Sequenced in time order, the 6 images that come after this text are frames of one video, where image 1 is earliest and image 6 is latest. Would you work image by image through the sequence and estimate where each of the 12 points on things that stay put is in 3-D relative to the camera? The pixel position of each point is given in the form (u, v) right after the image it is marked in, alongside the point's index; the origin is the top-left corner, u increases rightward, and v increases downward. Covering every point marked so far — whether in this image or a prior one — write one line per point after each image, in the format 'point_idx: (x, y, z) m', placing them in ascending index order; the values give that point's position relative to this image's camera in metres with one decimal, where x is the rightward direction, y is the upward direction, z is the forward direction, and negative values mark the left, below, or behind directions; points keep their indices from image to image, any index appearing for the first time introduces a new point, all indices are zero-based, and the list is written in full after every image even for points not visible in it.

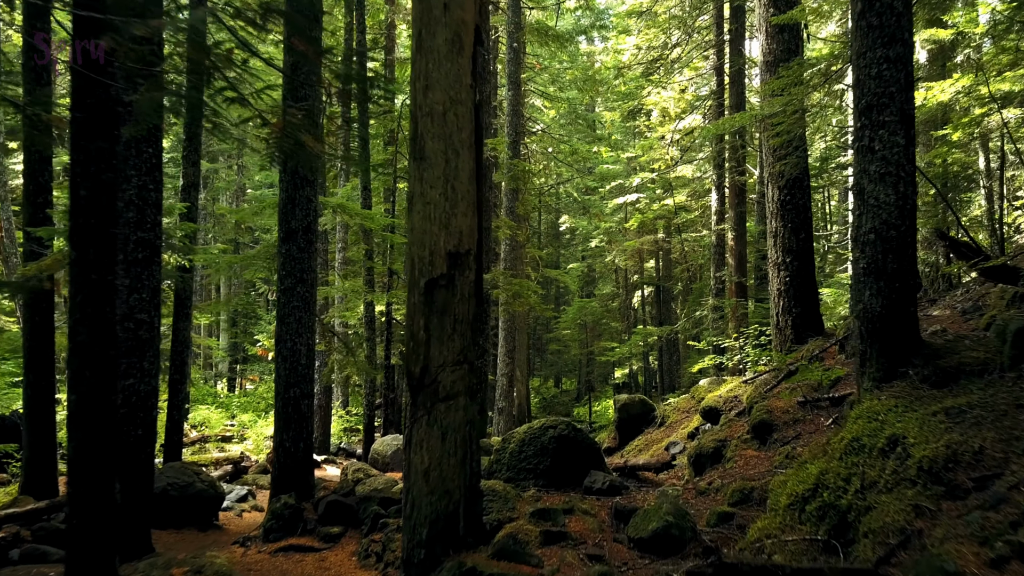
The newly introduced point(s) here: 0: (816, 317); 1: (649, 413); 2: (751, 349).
0: (+4.2, -0.4, +7.6) m
1: (+2.3, -2.1, +9.0) m
2: (+5.6, -1.4, +12.8) m
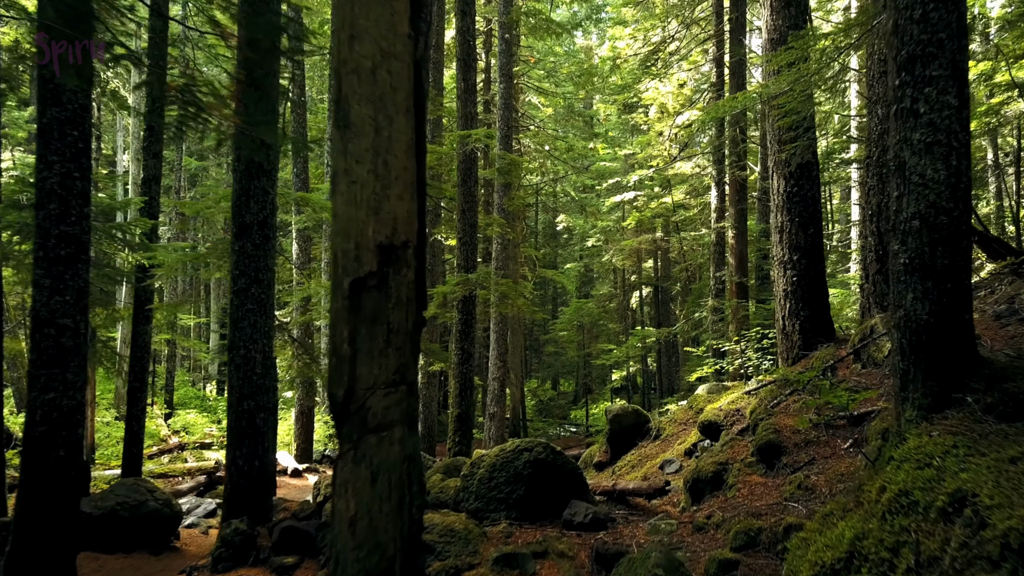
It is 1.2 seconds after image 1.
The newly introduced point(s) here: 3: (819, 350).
0: (+4.0, -0.4, +6.9) m
1: (+2.0, -2.1, +8.3) m
2: (+5.3, -1.4, +12.1) m
3: (+3.8, -0.8, +6.7) m
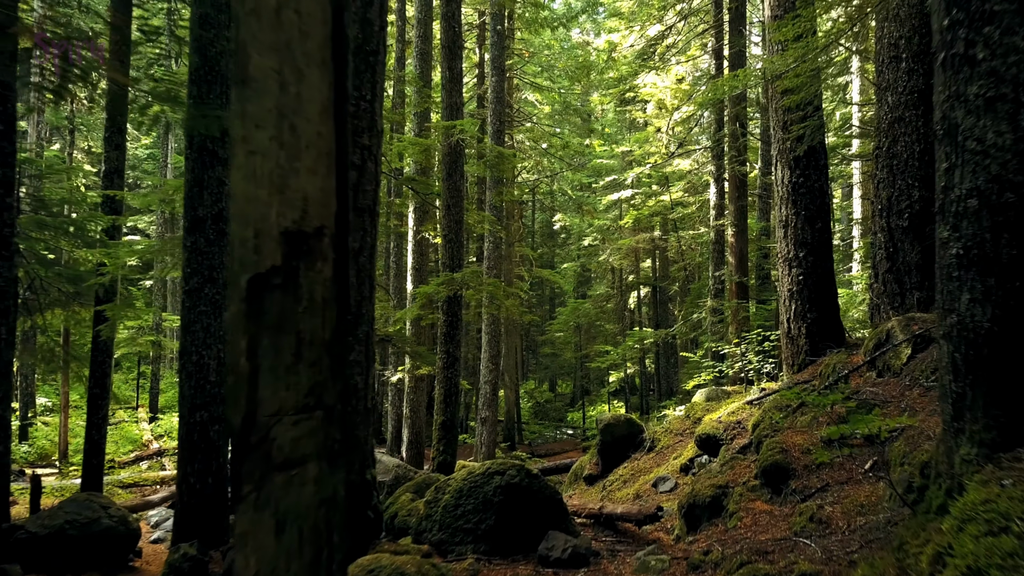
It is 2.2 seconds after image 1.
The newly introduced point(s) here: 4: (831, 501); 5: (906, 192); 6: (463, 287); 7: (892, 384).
0: (+3.7, -0.4, +6.3) m
1: (+1.8, -2.1, +7.7) m
2: (+5.1, -1.4, +11.5) m
3: (+3.5, -0.8, +6.1) m
4: (+2.3, -1.5, +3.9) m
5: (+5.7, +1.4, +7.9) m
6: (-0.9, 0.0, +10.4) m
7: (+3.3, -0.8, +4.7) m
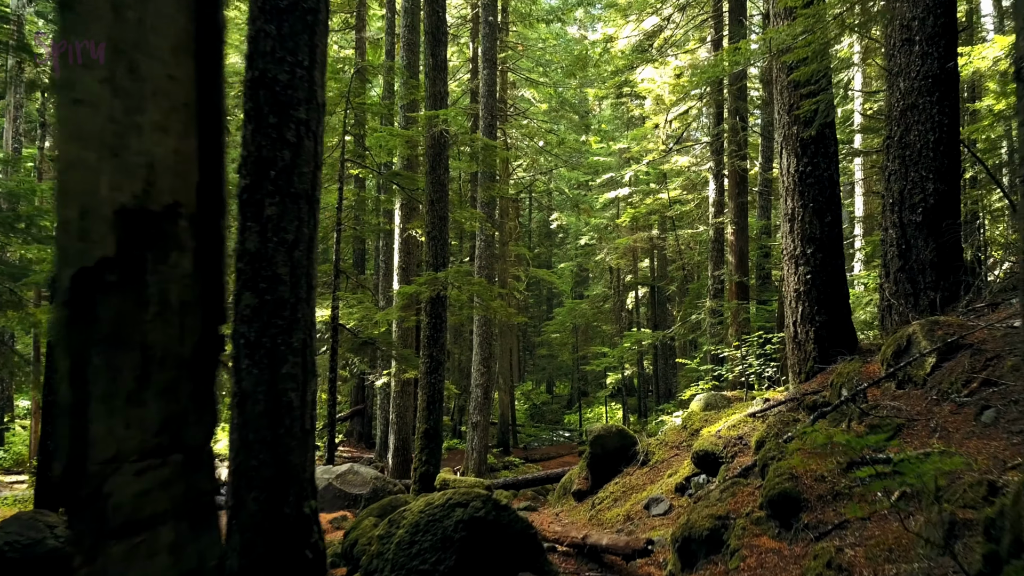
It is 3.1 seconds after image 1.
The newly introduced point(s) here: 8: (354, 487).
0: (+3.5, -0.4, +5.7) m
1: (+1.5, -2.1, +7.1) m
2: (+4.9, -1.4, +10.9) m
3: (+3.3, -0.8, +5.5) m
4: (+2.1, -1.5, +3.4) m
5: (+5.5, +1.4, +7.3) m
6: (-1.2, 0.0, +9.8) m
7: (+3.1, -0.8, +4.1) m
8: (-2.6, -3.2, +8.8) m
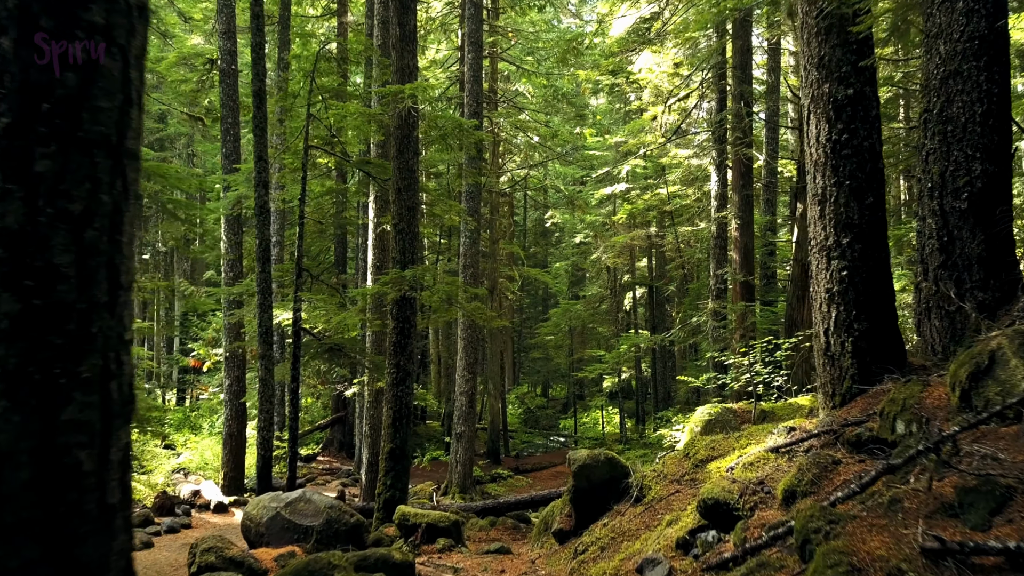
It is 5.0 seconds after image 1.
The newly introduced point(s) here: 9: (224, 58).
0: (+3.2, -0.4, +4.6) m
1: (+1.2, -2.1, +6.0) m
2: (+4.5, -1.4, +9.8) m
3: (+3.0, -0.8, +4.4) m
4: (+1.8, -1.5, +2.2) m
5: (+5.2, +1.4, +6.2) m
6: (-1.5, 0.0, +8.7) m
7: (+2.7, -0.8, +3.0) m
8: (-2.9, -3.2, +7.6) m
9: (-6.9, +5.5, +13.1) m
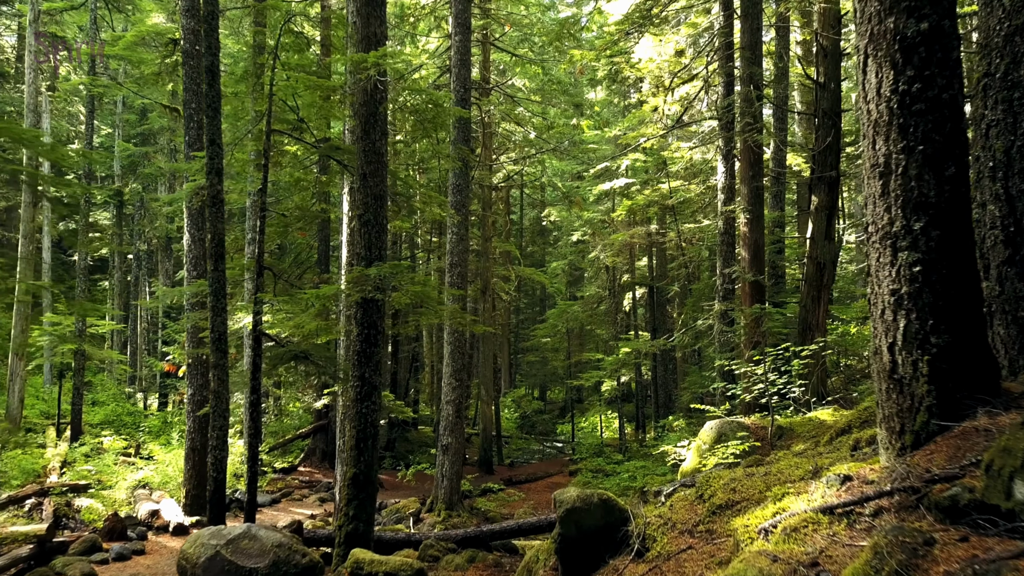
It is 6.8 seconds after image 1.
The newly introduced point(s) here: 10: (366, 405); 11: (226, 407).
0: (+2.9, -0.4, +3.5) m
1: (+1.0, -2.1, +4.8) m
2: (+4.3, -1.4, +8.7) m
3: (+2.7, -0.8, +3.3) m
4: (+1.5, -1.5, +1.1) m
5: (+4.9, +1.4, +5.1) m
6: (-1.8, 0.0, +7.5) m
7: (+2.5, -0.8, +1.9) m
8: (-3.1, -3.2, +6.5) m
9: (-7.2, +5.5, +12.0) m
10: (-2.0, -1.6, +7.5) m
11: (-4.9, -2.0, +9.3) m
